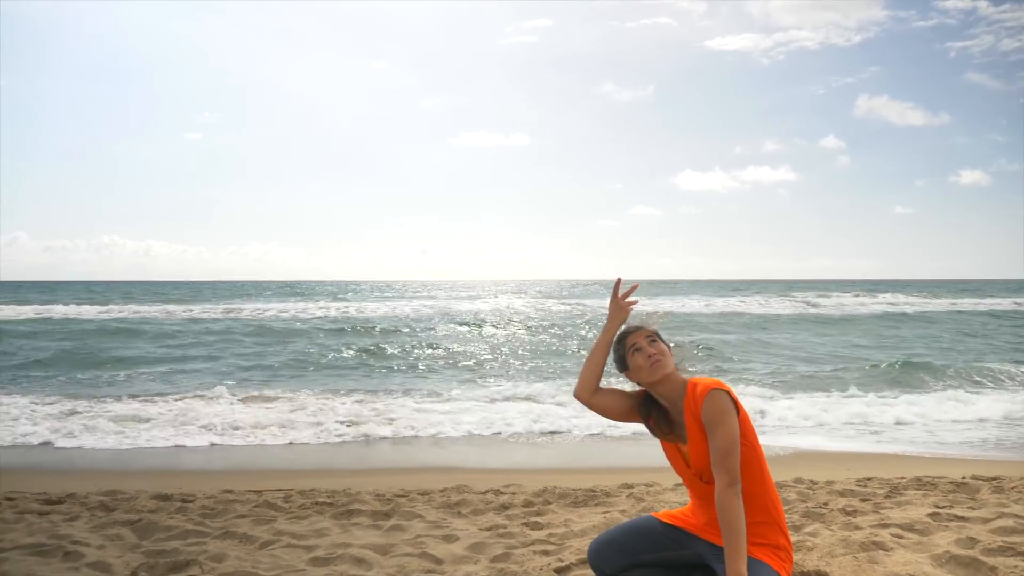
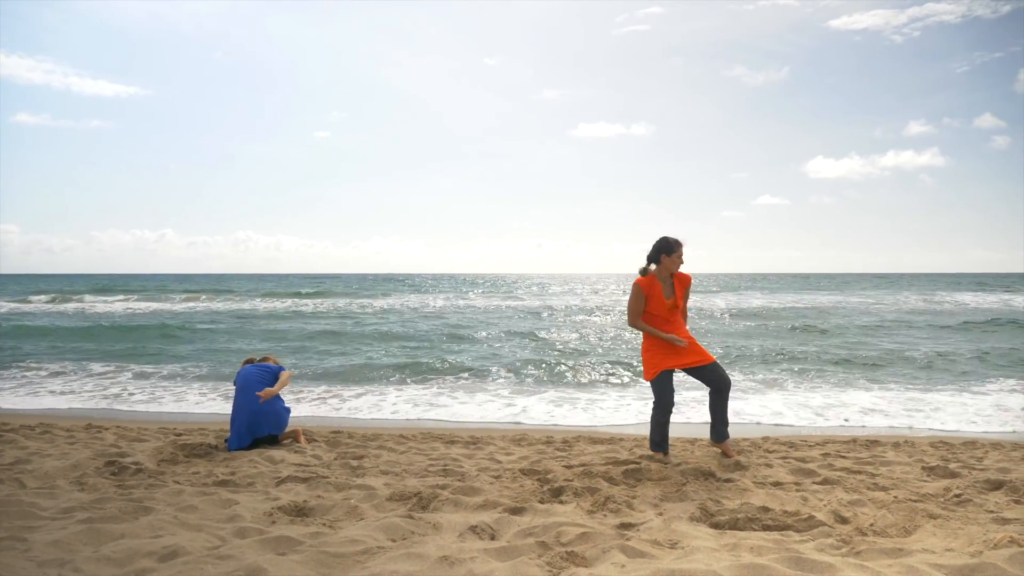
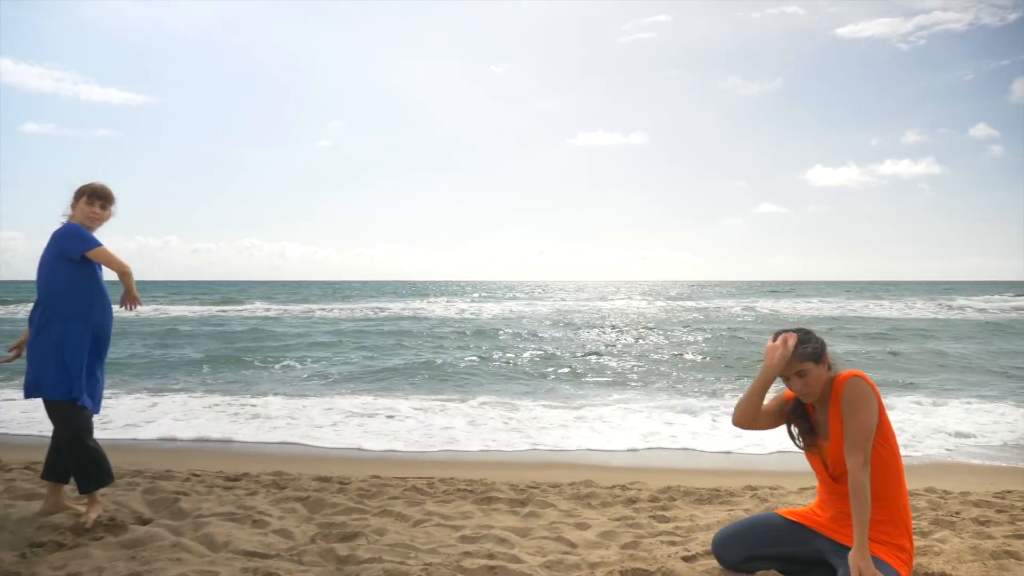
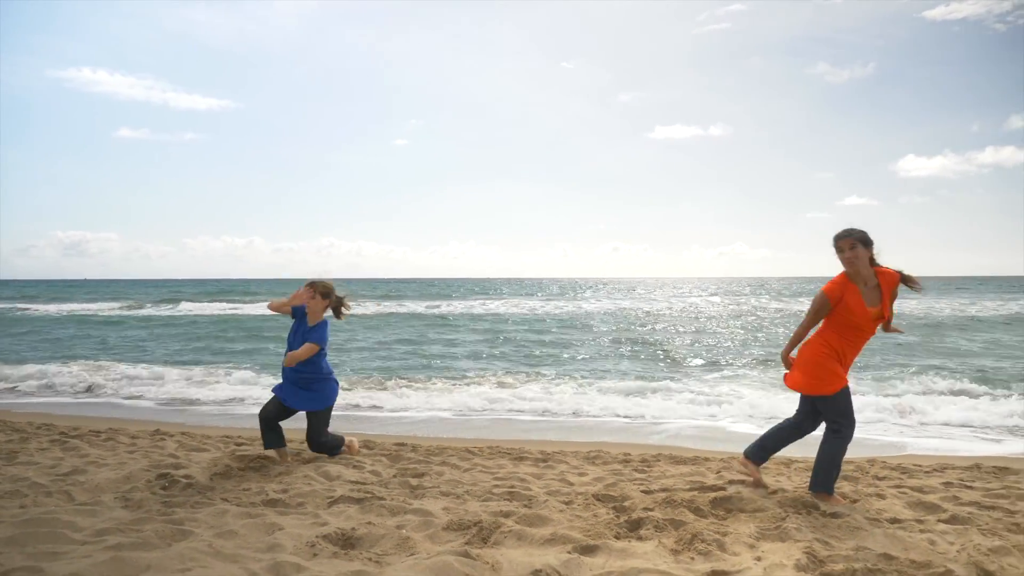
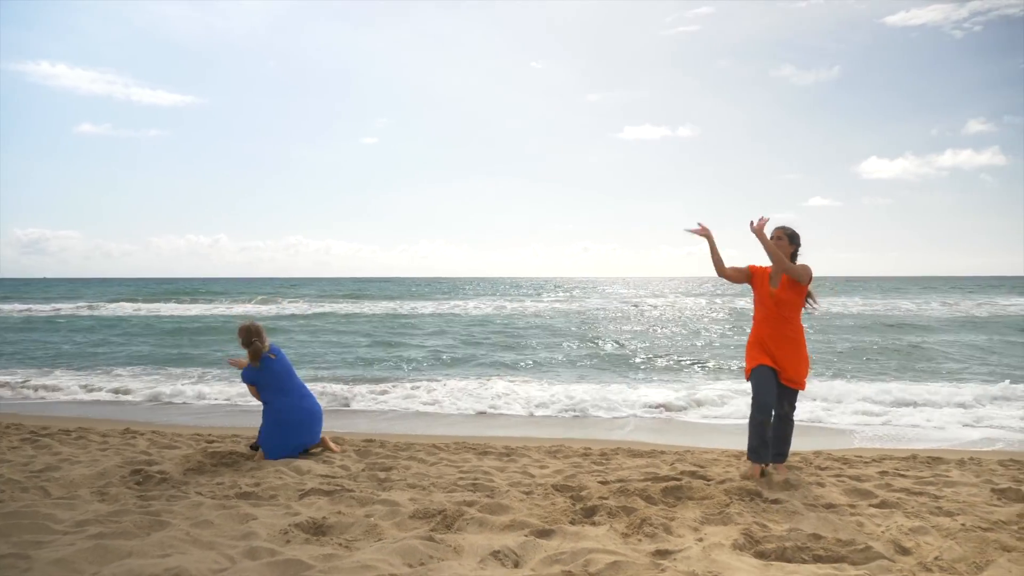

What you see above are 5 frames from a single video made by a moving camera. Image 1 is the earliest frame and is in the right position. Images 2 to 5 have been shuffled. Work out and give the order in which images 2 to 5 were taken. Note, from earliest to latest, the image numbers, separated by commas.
3, 4, 5, 2
